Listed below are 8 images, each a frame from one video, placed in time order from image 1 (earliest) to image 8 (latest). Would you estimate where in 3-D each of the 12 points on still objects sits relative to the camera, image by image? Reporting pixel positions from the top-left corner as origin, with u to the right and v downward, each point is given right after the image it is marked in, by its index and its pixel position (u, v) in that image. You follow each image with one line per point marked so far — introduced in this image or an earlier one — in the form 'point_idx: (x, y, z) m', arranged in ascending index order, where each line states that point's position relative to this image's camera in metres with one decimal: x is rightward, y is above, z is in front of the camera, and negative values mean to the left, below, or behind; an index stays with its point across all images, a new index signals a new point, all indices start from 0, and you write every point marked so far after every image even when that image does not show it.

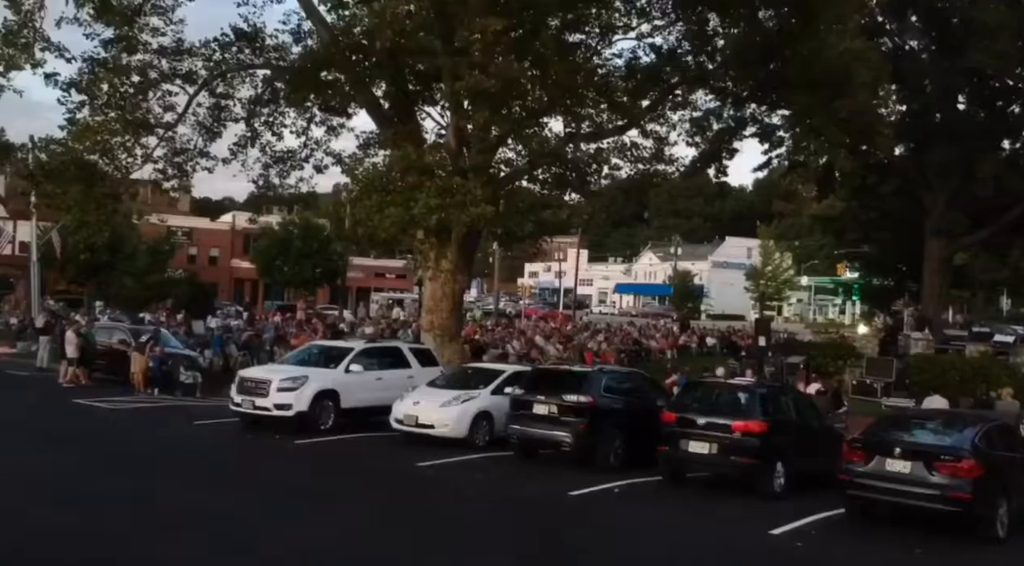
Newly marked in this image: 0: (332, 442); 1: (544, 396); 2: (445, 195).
0: (-2.4, -2.1, +14.1) m
1: (+0.4, -1.4, +12.9) m
2: (-1.0, +1.4, +16.6) m
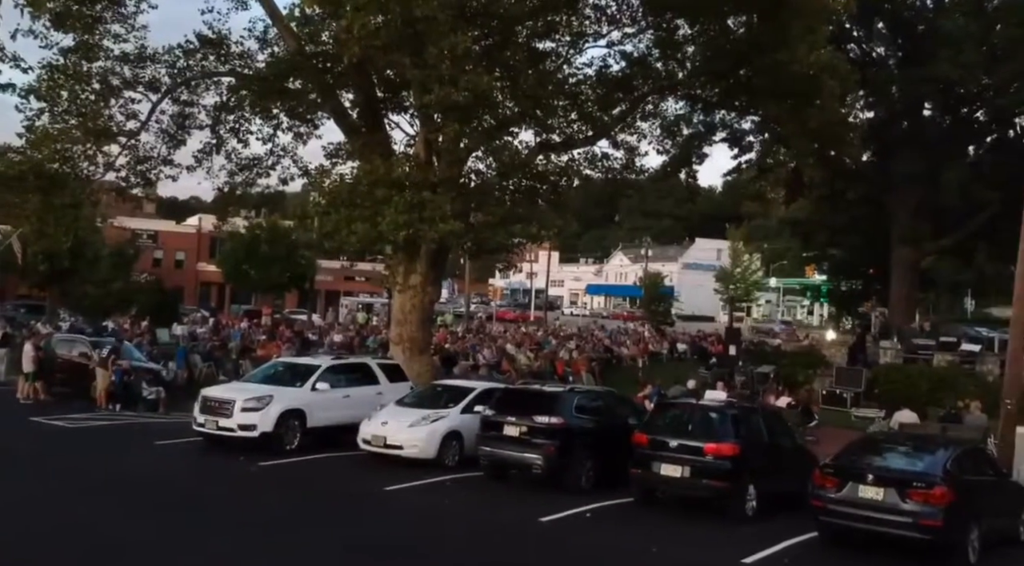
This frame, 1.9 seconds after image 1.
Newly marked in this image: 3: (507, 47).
0: (-2.8, -2.4, +13.8) m
1: (0.0, -1.6, +12.7) m
2: (-1.5, +1.1, +16.3) m
3: (0.0, +3.9, +17.5) m
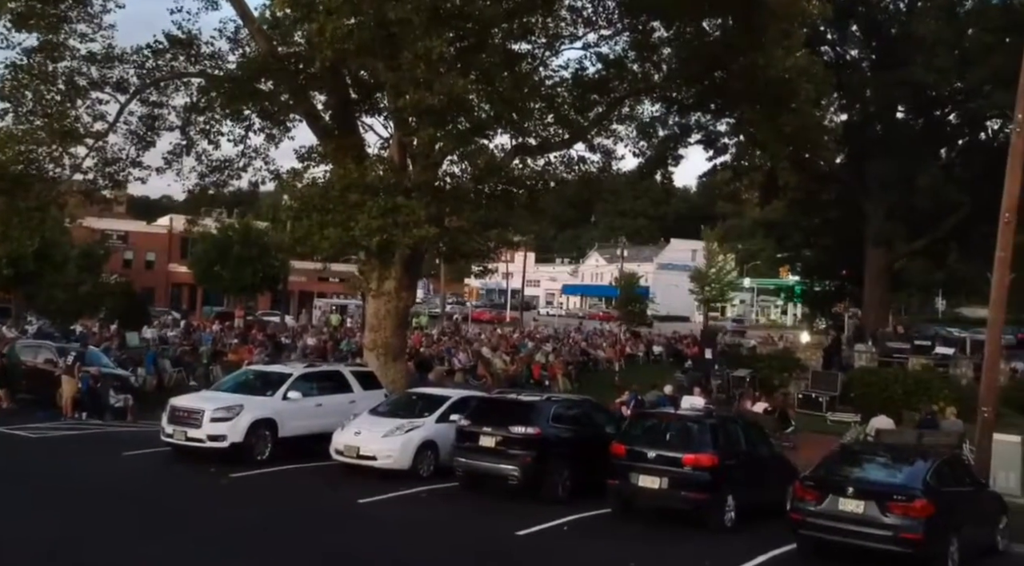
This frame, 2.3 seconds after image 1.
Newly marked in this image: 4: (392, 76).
0: (-3.1, -2.5, +13.5) m
1: (-0.3, -1.7, +12.5) m
2: (-1.9, +1.0, +16.1) m
3: (-0.4, +3.8, +17.2) m
4: (-1.9, +3.2, +16.4) m
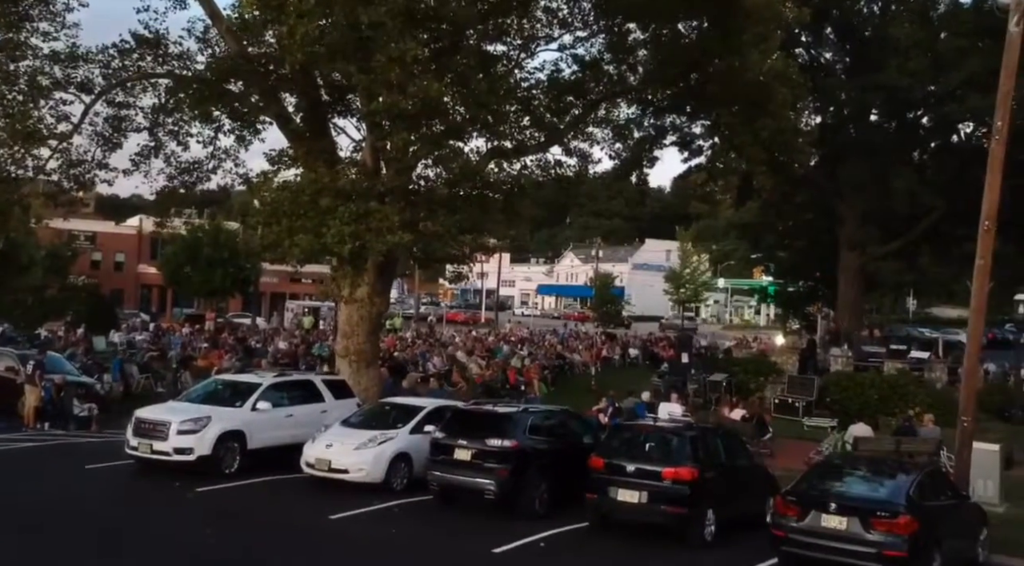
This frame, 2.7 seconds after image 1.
0: (-3.4, -2.6, +13.2) m
1: (-0.5, -1.8, +12.2) m
2: (-2.2, +0.9, +15.8) m
3: (-0.8, +3.7, +16.9) m
4: (-2.2, +3.1, +16.1) m
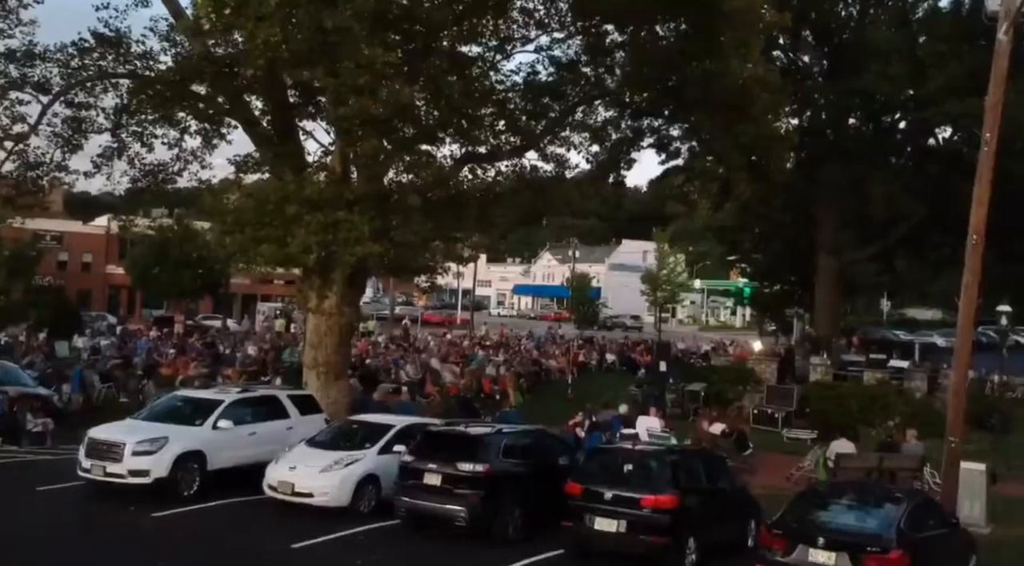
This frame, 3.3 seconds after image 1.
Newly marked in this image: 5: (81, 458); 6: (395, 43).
0: (-3.7, -2.7, +12.5) m
1: (-0.8, -2.0, +11.6) m
2: (-2.6, +0.8, +15.2) m
3: (-1.2, +3.5, +16.4) m
4: (-2.6, +2.9, +15.5) m
5: (-5.2, -2.1, +12.9) m
6: (-1.7, +3.6, +15.8) m
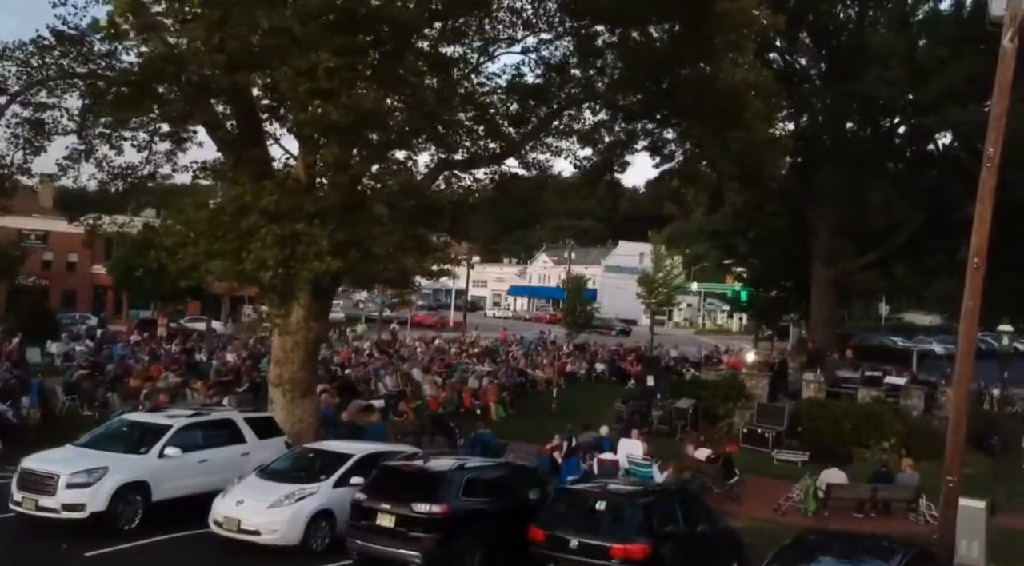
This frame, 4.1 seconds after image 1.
0: (-4.1, -2.9, +11.6) m
1: (-1.2, -2.2, +10.8) m
2: (-3.0, +0.6, +14.3) m
3: (-1.6, +3.3, +15.5) m
4: (-3.0, +2.7, +14.6) m
5: (-5.6, -2.3, +12.0) m
6: (-2.1, +3.3, +14.9) m
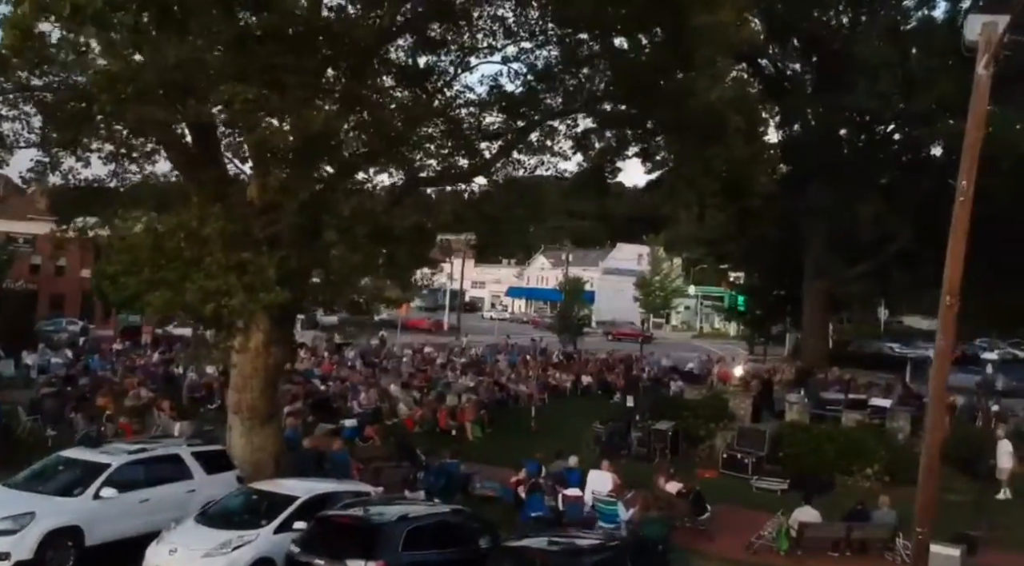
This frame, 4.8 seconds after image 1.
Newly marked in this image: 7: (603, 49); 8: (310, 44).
0: (-4.7, -3.3, +11.1) m
1: (-1.8, -2.6, +10.2) m
2: (-3.5, +0.2, +13.7) m
3: (-2.1, +2.9, +14.9) m
4: (-3.5, +2.3, +14.0) m
5: (-6.2, -2.7, +11.5) m
6: (-2.6, +3.0, +14.4) m
7: (+1.4, +4.1, +19.1) m
8: (-2.8, +3.2, +14.4) m
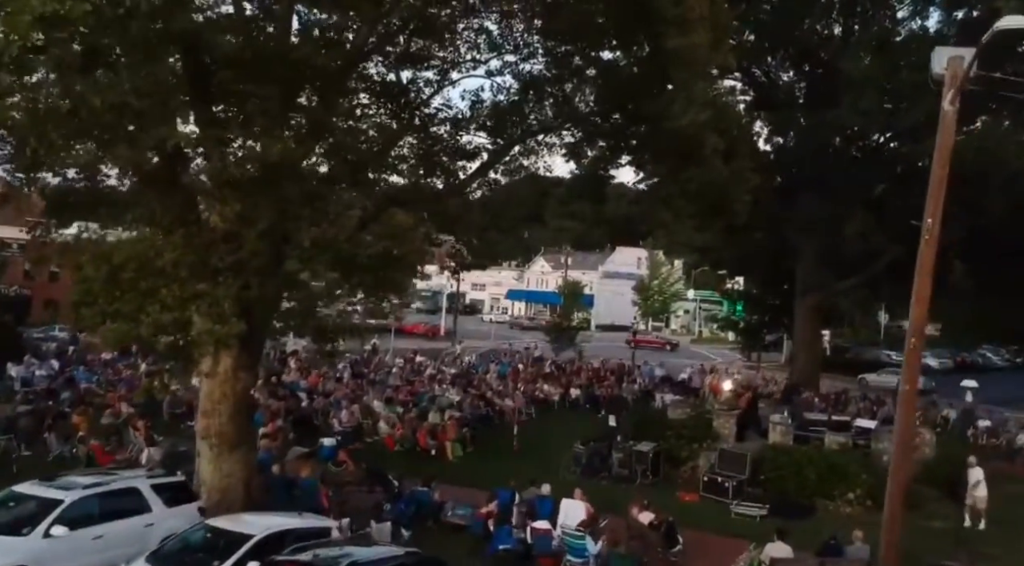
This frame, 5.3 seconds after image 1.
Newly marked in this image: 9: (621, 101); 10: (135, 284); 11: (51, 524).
0: (-5.1, -3.7, +10.8) m
1: (-2.3, -3.0, +9.9) m
2: (-4.0, -0.2, +13.5) m
3: (-2.5, +2.5, +14.6) m
4: (-3.9, +1.9, +13.7) m
5: (-6.6, -3.1, +11.2) m
6: (-3.0, +2.6, +14.1) m
7: (+1.0, +3.7, +18.8) m
8: (-3.2, +2.8, +14.2) m
9: (+1.6, +3.0, +18.9) m
10: (-4.7, 0.0, +13.5) m
11: (-5.2, -2.7, +12.1) m
